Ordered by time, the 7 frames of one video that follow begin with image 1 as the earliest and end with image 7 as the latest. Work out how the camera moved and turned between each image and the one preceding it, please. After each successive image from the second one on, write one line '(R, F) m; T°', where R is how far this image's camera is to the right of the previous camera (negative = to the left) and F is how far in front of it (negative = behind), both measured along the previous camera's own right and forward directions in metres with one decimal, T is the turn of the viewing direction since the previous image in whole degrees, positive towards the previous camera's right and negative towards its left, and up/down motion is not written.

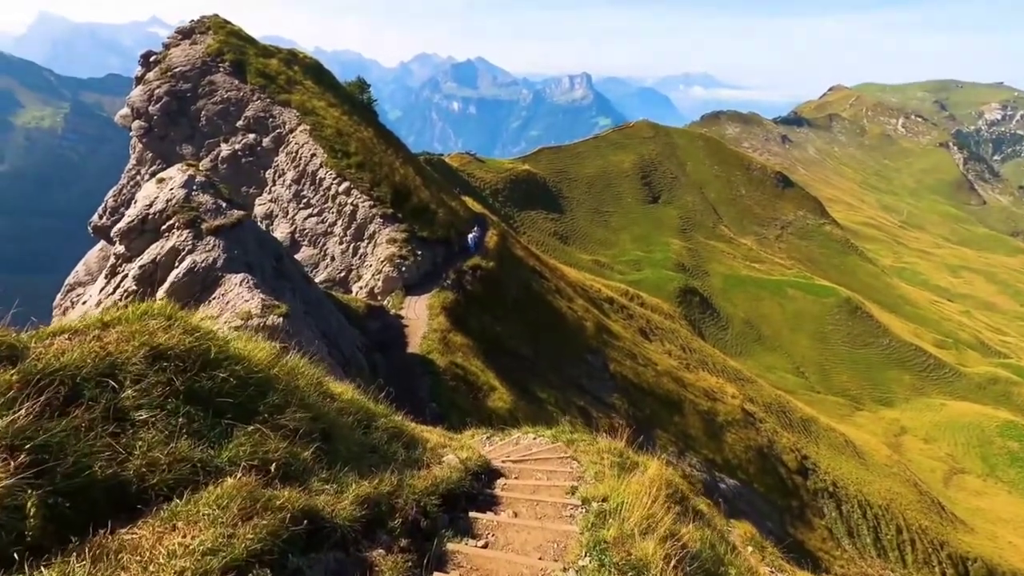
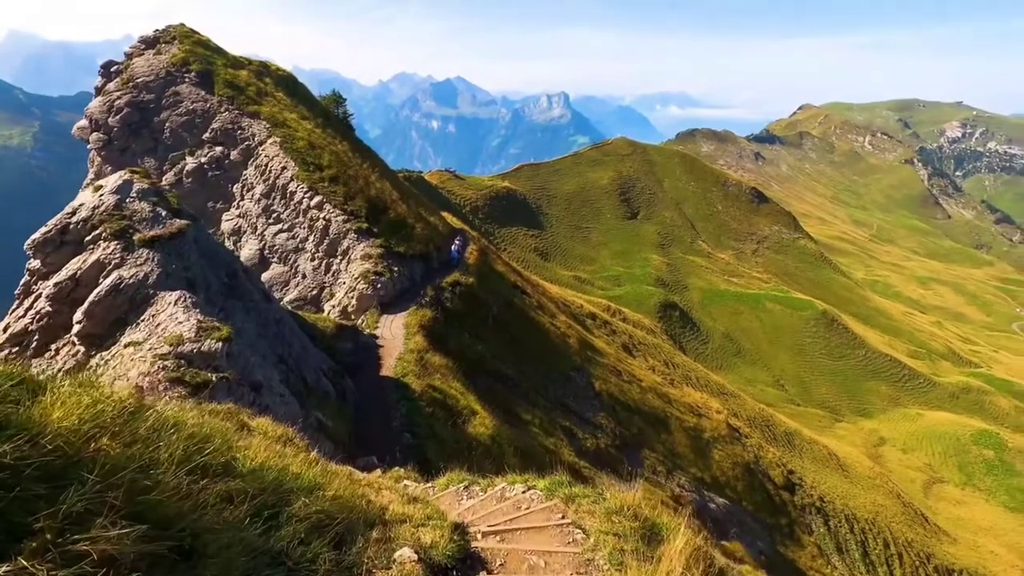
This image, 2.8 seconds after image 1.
(0.0, +2.5) m; +2°
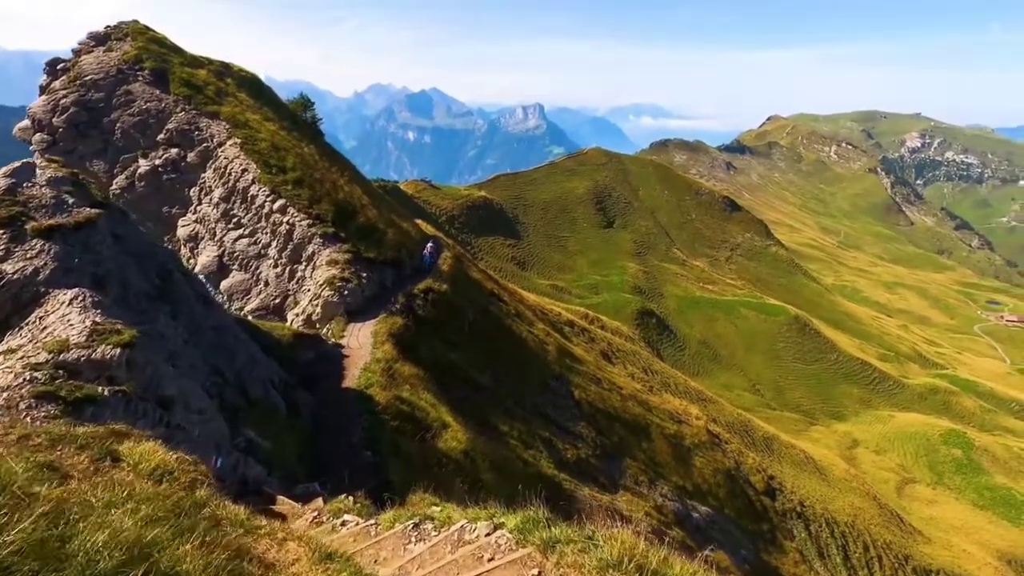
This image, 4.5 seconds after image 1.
(+0.2, +2.5) m; +2°
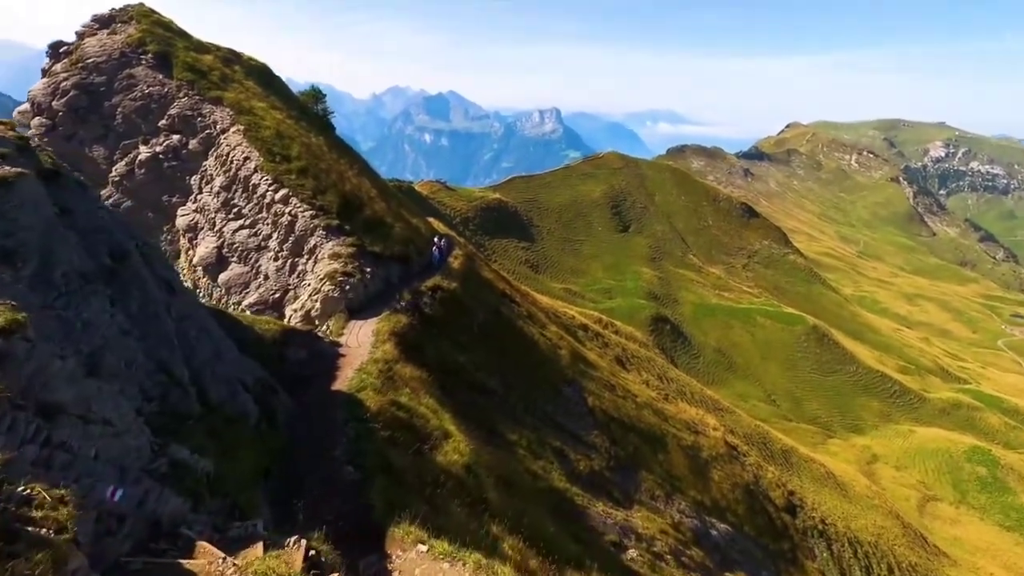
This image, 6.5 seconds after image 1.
(+0.1, +3.2) m; -1°
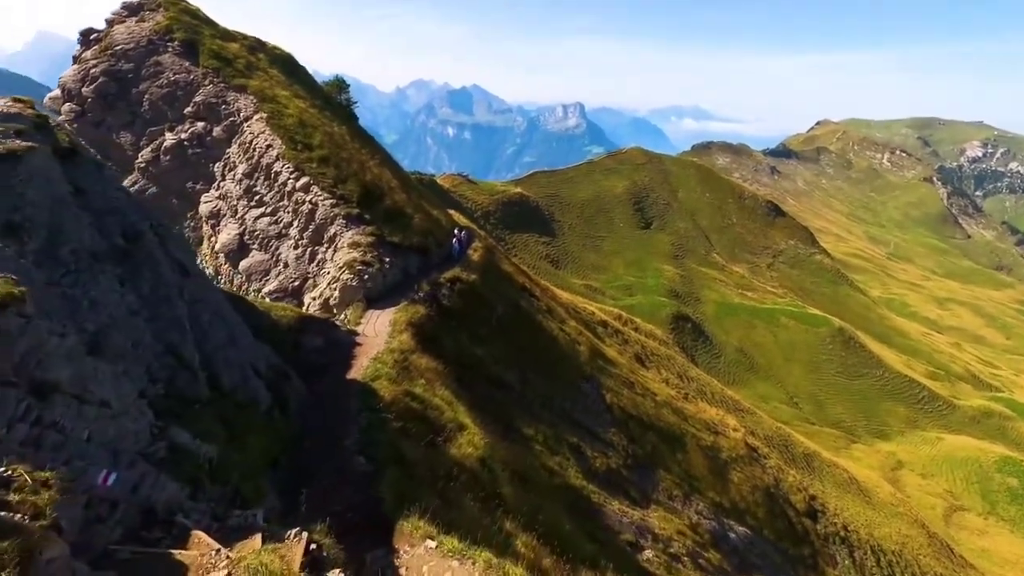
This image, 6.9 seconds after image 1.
(0.0, +0.6) m; -2°
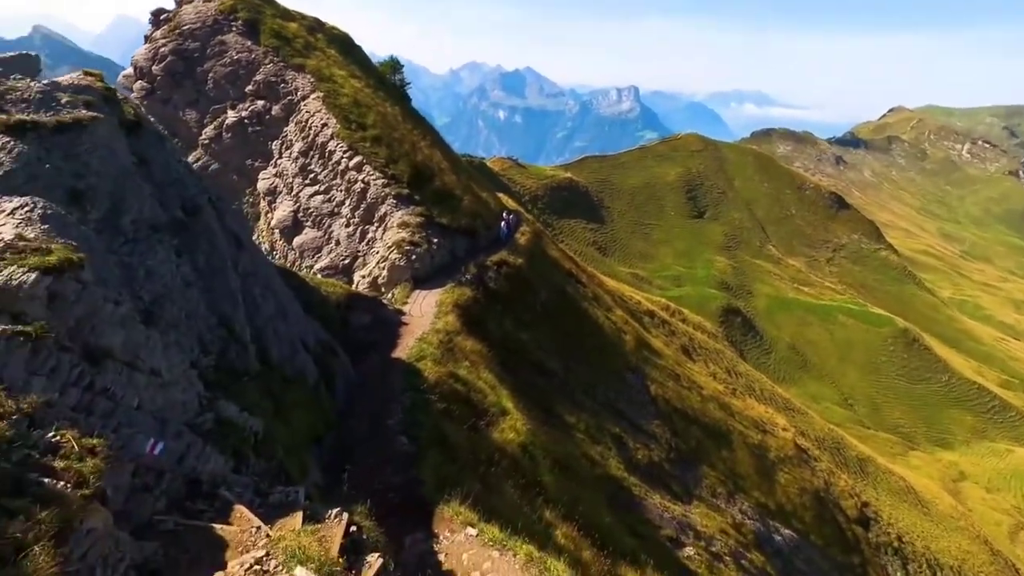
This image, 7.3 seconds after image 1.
(-0.1, +0.3) m; -4°
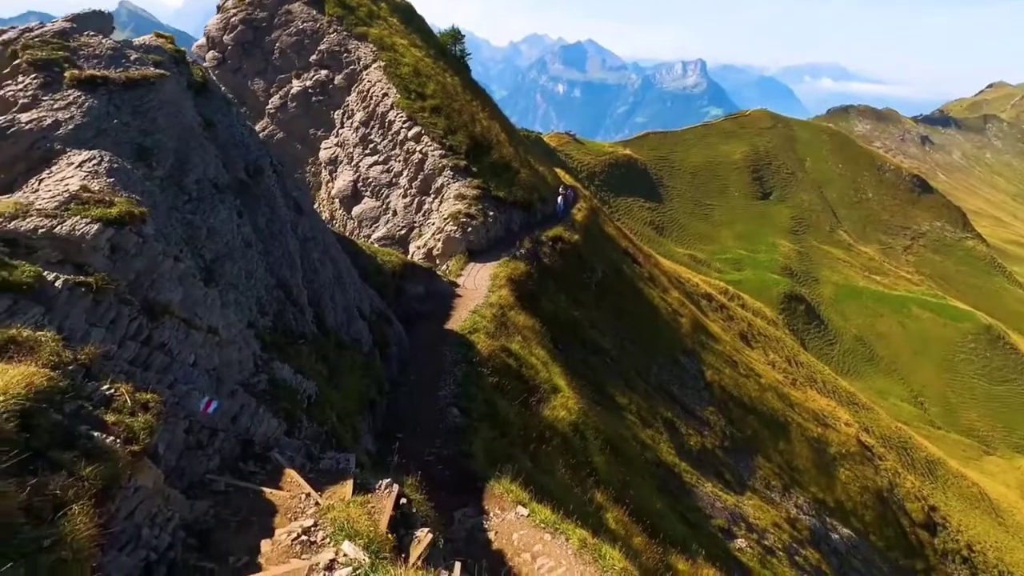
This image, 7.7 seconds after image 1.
(-0.2, +0.5) m; -4°
